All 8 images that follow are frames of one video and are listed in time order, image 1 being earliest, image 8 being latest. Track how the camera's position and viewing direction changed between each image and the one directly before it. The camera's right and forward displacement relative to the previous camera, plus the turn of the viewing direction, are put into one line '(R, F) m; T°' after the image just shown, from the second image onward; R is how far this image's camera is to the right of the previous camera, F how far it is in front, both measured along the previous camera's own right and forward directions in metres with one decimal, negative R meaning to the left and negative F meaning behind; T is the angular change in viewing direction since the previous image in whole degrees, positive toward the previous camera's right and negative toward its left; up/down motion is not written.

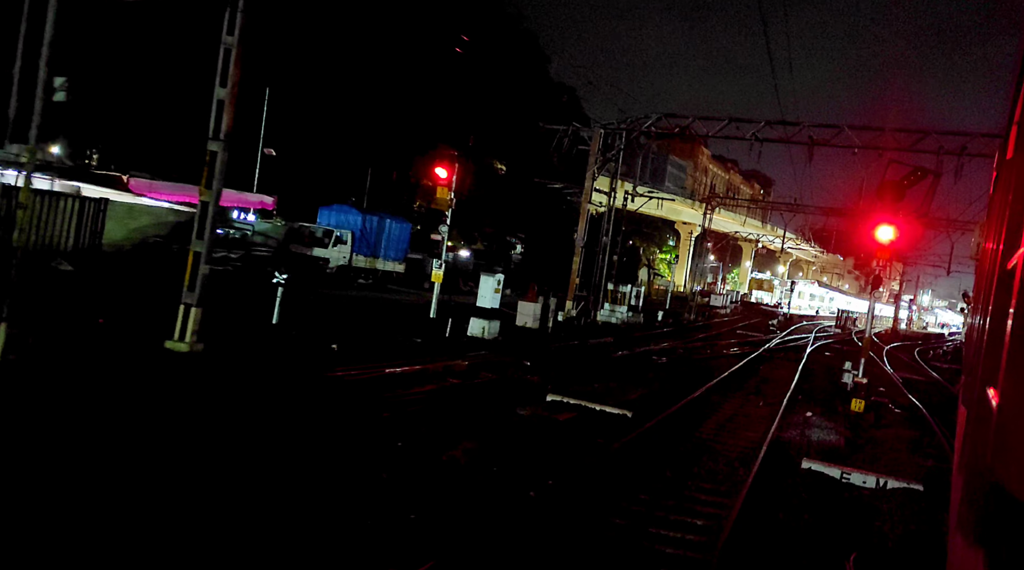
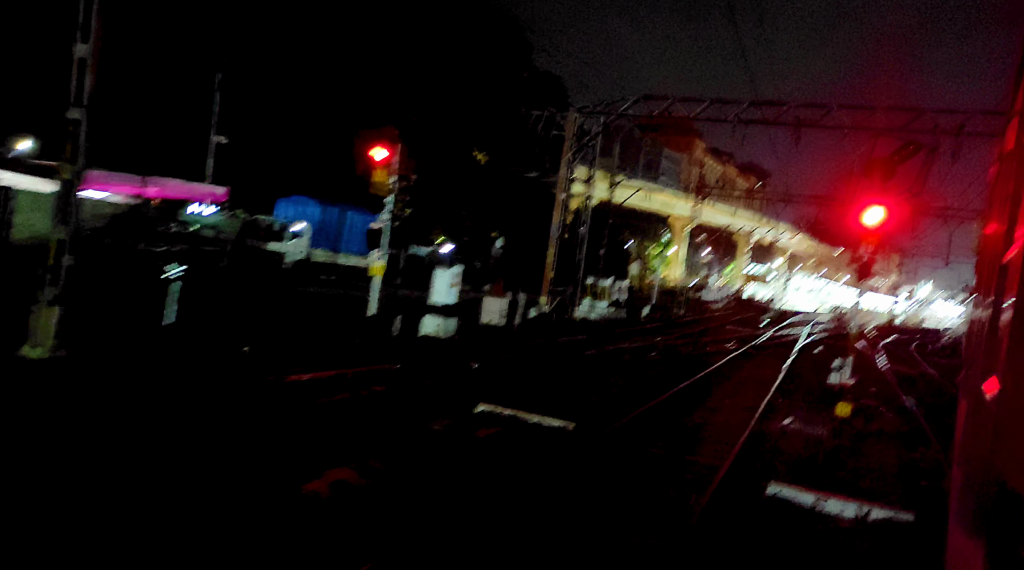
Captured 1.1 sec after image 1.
(+0.9, +1.7) m; 0°
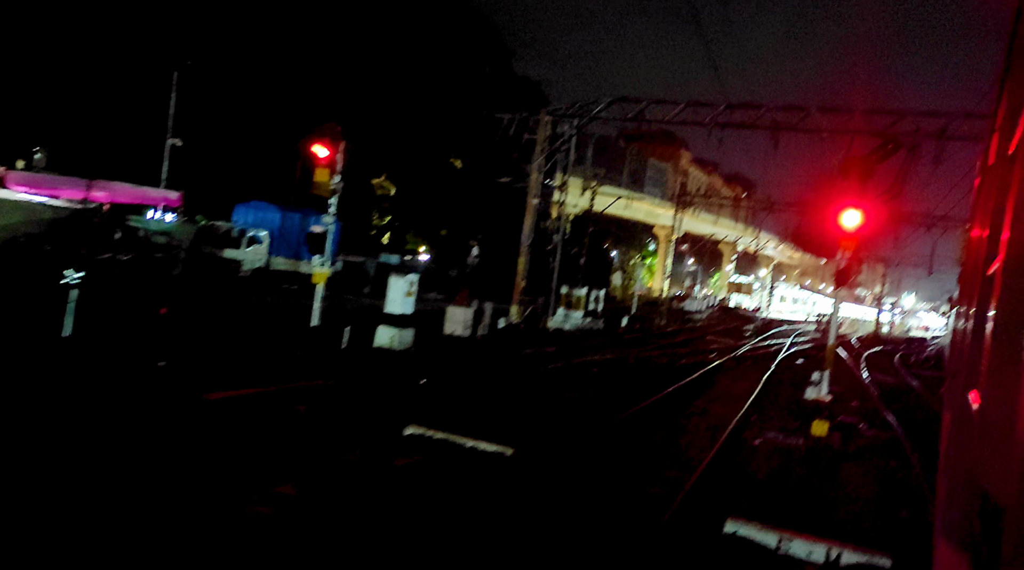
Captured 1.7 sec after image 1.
(+0.6, +1.1) m; +1°
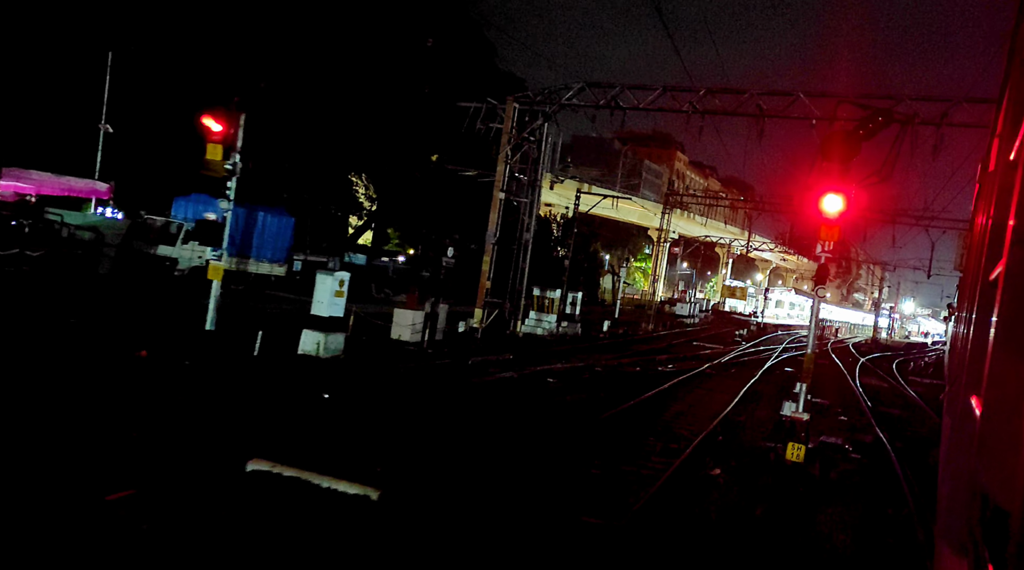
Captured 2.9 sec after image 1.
(+1.0, +2.0) m; 0°
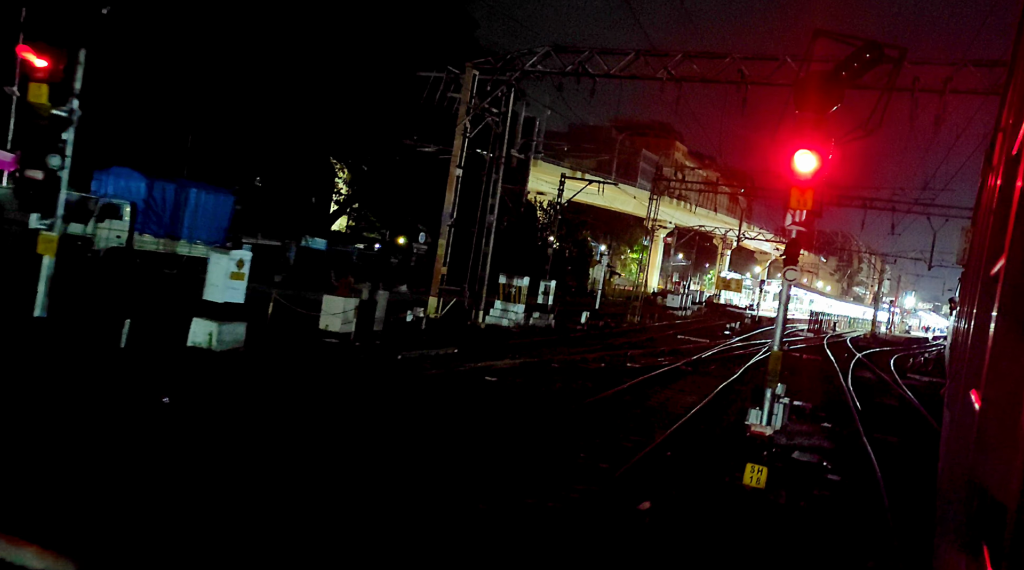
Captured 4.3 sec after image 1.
(+1.1, +2.3) m; 0°
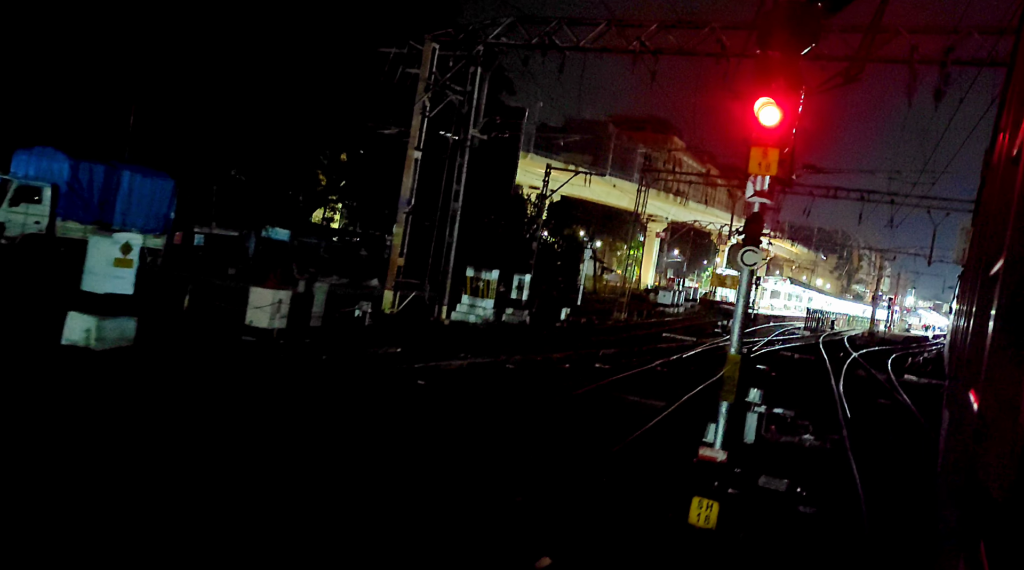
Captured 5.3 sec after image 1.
(+0.9, +1.9) m; 0°
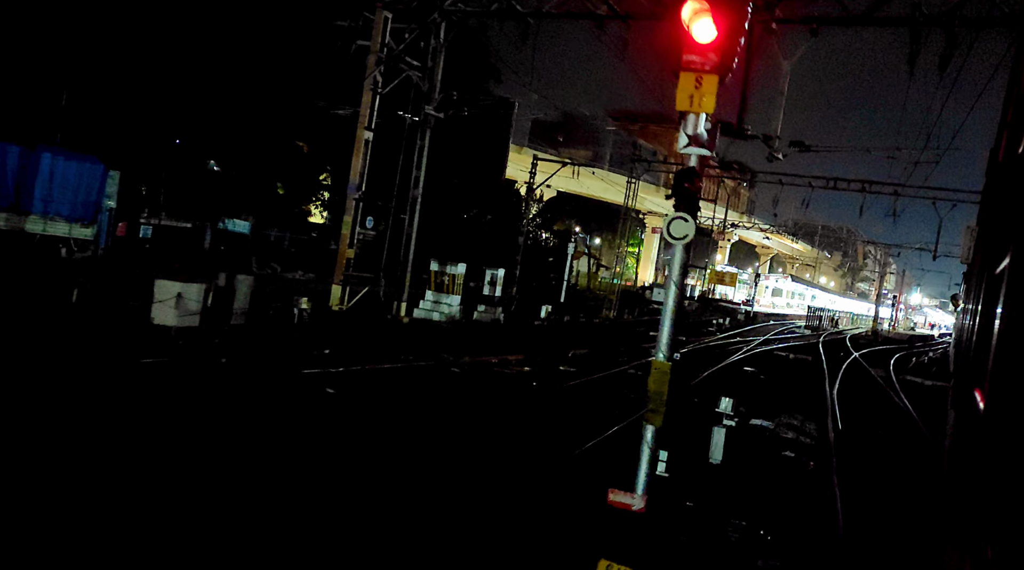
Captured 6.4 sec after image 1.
(+1.0, +2.0) m; 0°
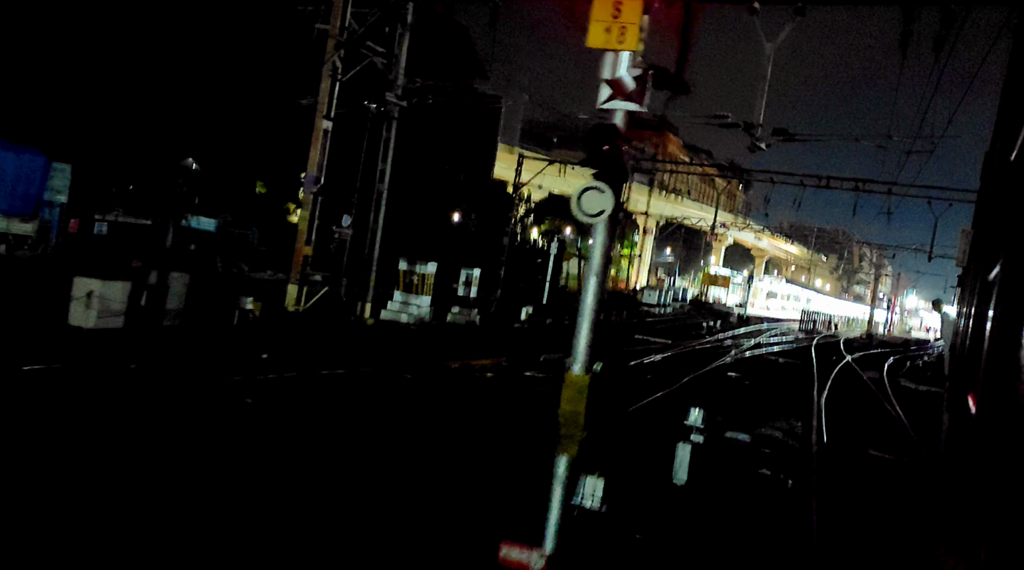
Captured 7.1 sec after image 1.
(+0.6, +1.2) m; 0°
